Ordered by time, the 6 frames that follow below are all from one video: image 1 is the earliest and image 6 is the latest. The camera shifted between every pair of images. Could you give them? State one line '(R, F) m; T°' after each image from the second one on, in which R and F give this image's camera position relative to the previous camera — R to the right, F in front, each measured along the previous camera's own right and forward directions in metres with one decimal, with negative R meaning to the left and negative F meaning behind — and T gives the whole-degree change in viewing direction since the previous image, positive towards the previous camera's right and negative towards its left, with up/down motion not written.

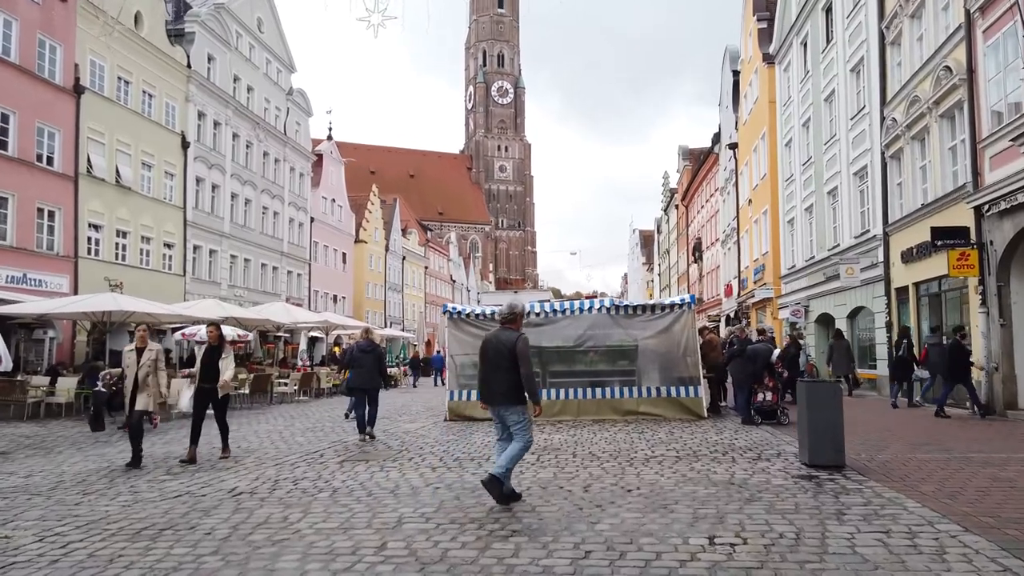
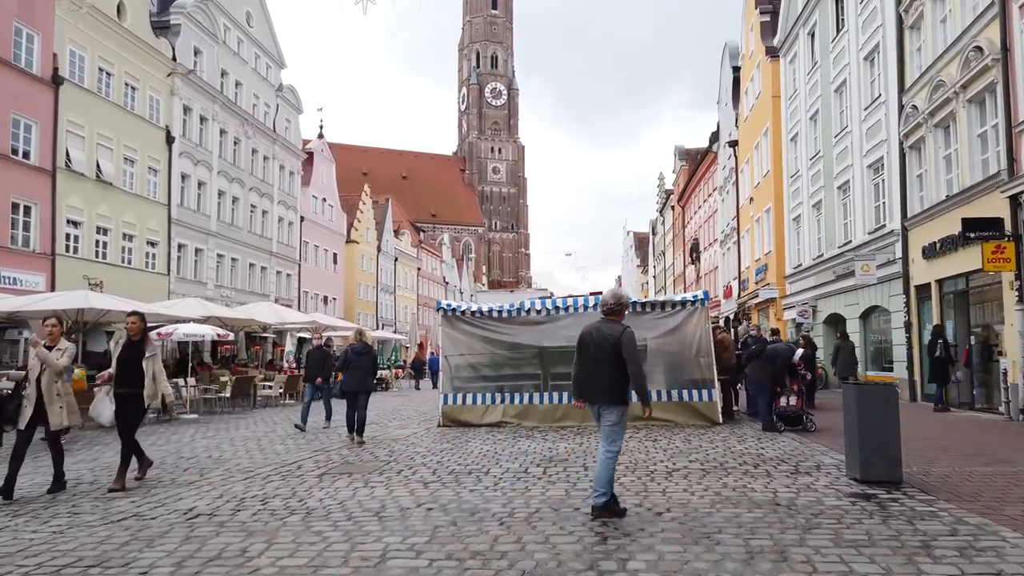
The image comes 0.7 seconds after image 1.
(-0.1, +1.2) m; +1°
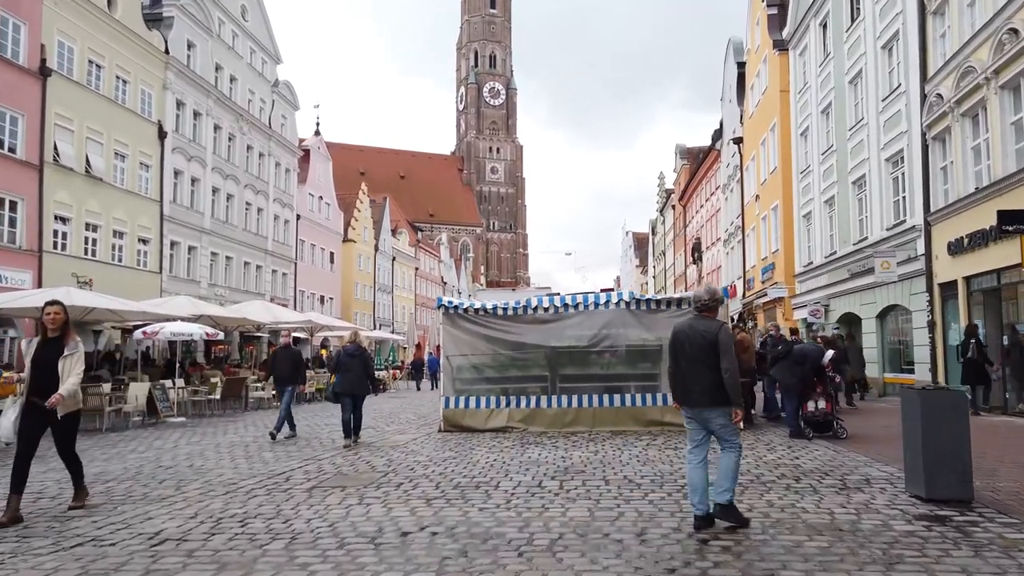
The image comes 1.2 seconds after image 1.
(-0.2, +0.9) m; 0°
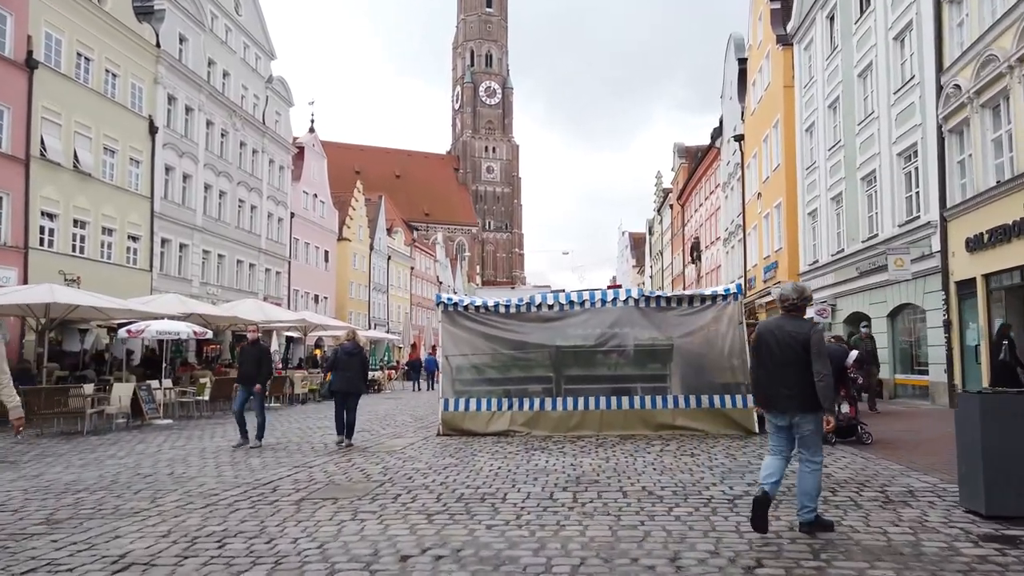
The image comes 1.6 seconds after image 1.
(-0.1, +0.7) m; 0°
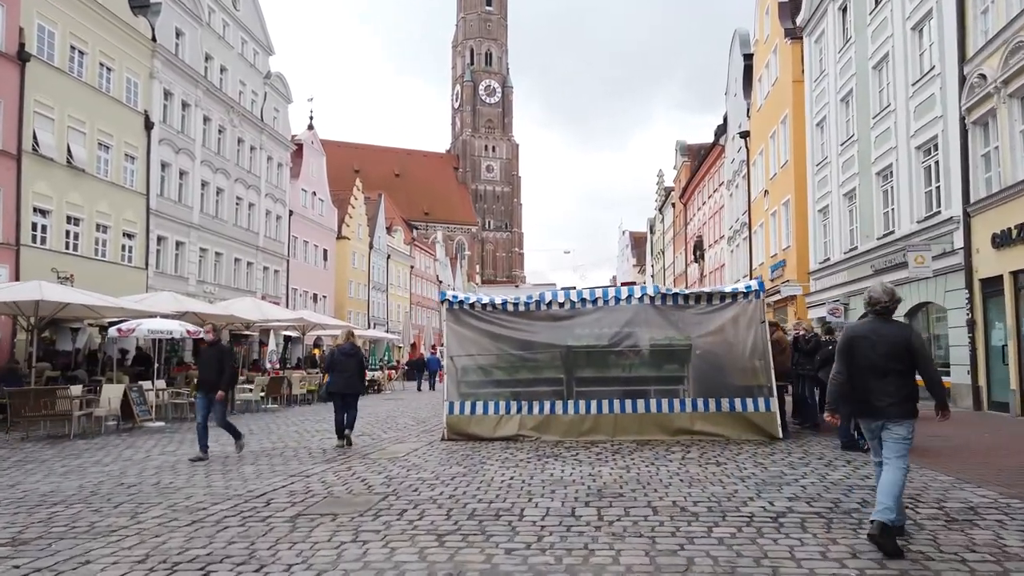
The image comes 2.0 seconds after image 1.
(-0.2, +0.7) m; 0°
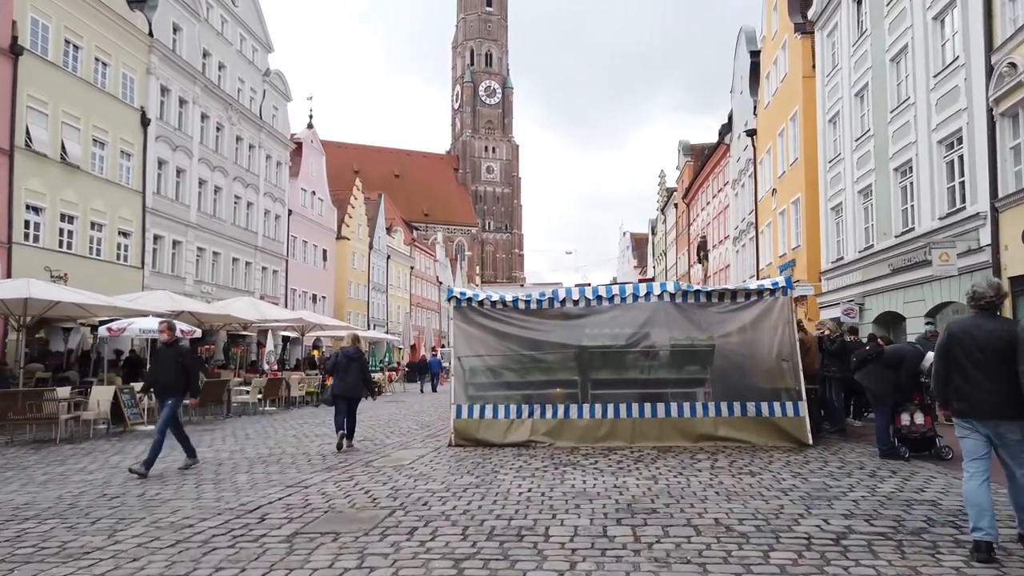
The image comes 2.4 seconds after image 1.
(-0.2, +0.7) m; 0°
